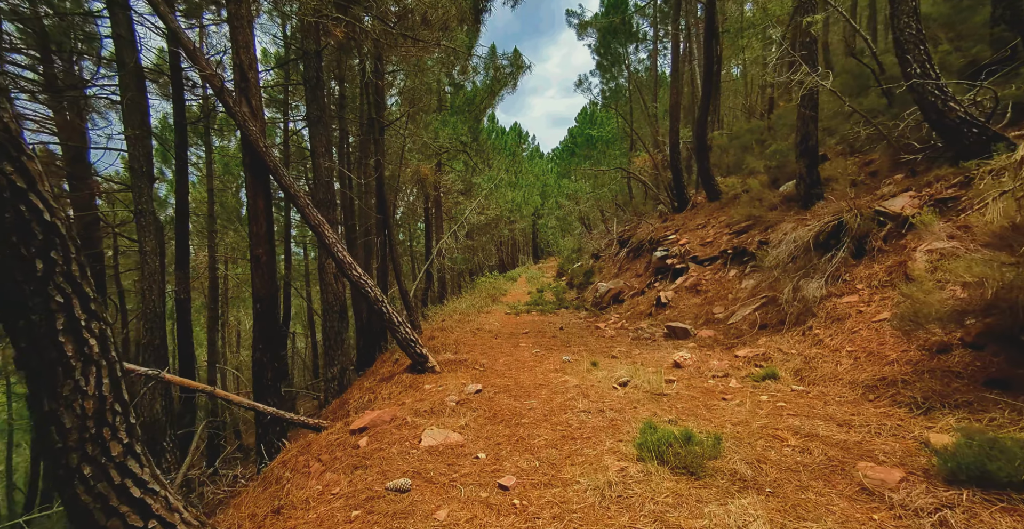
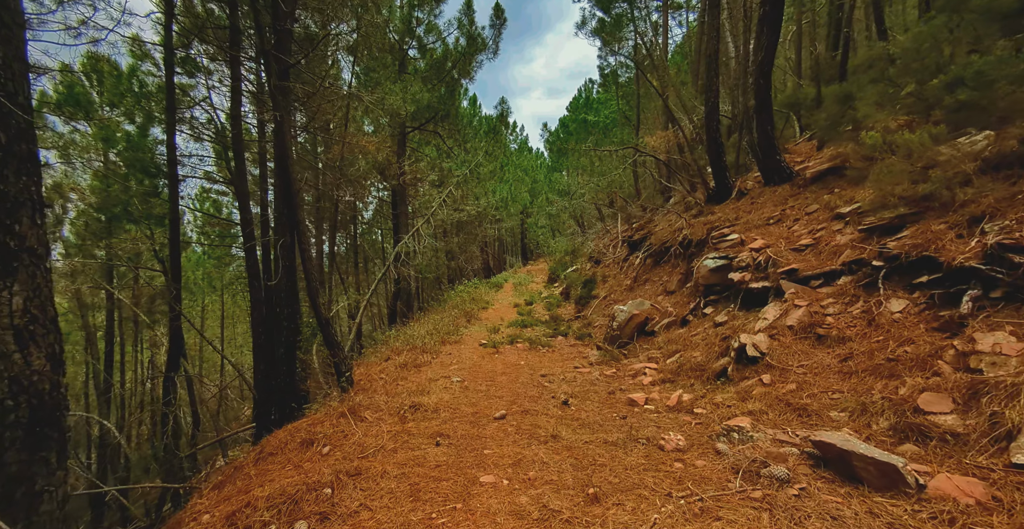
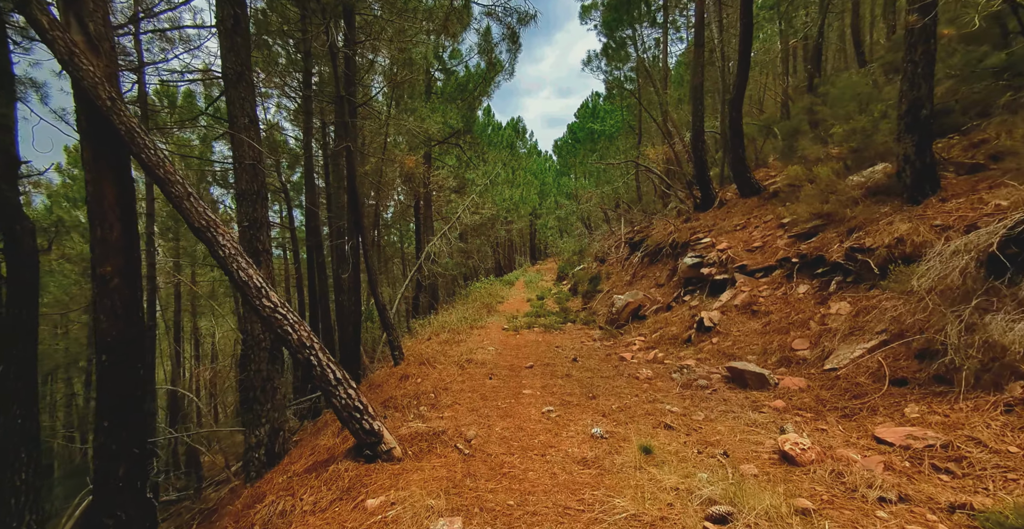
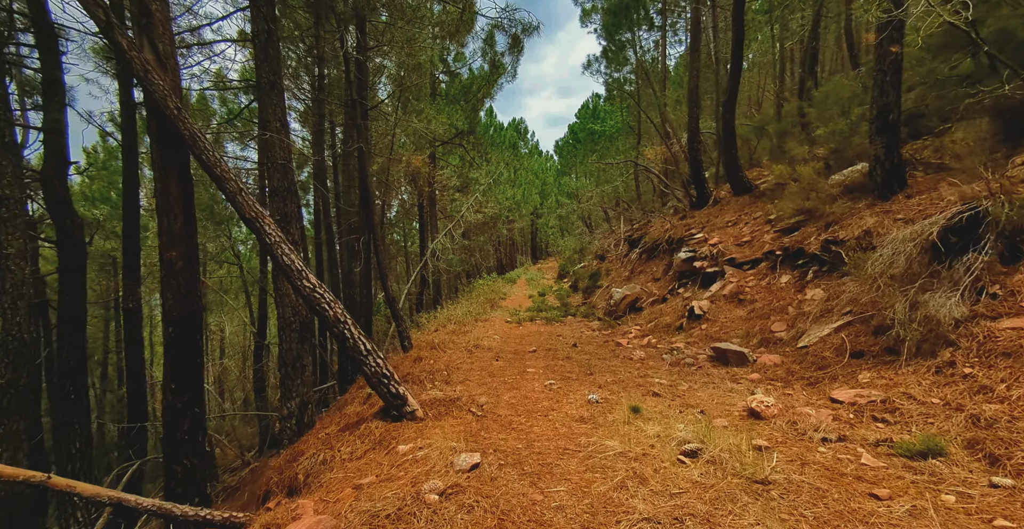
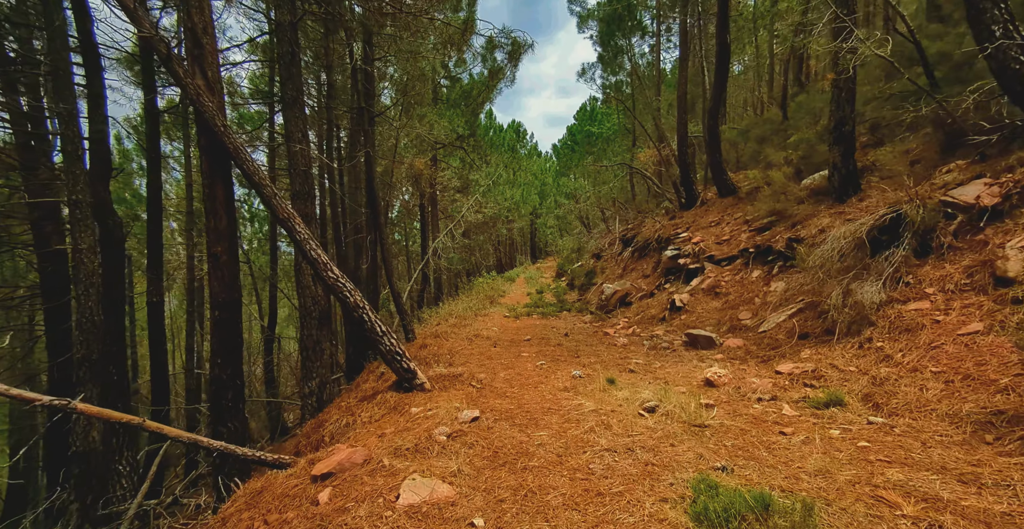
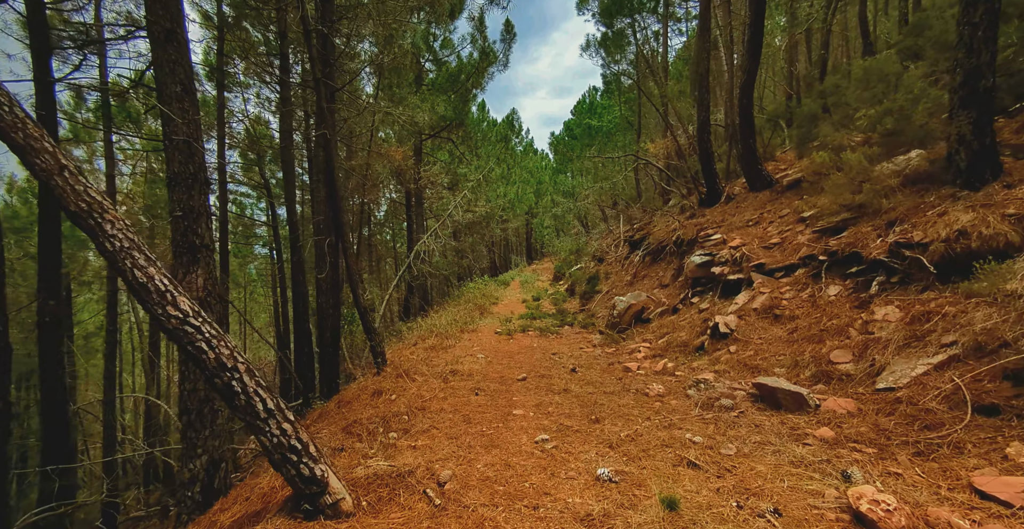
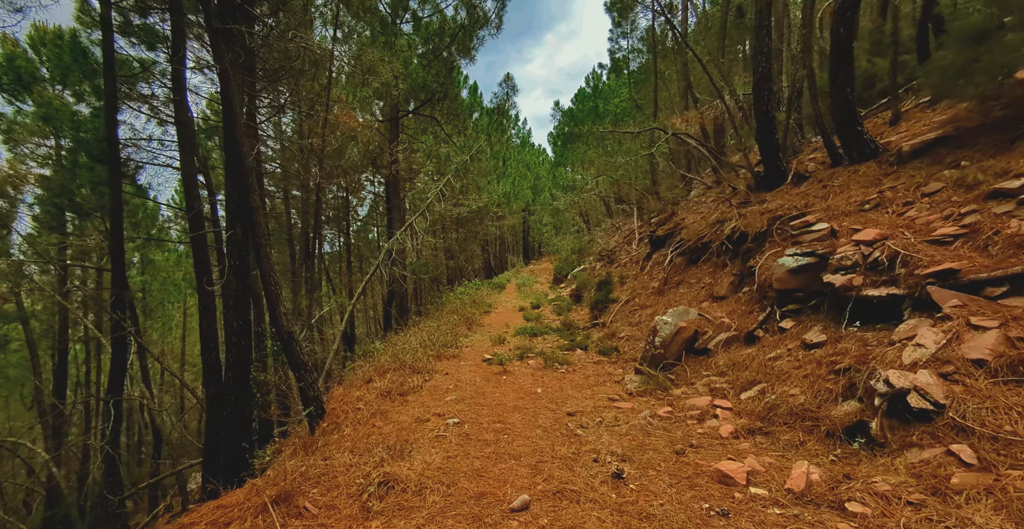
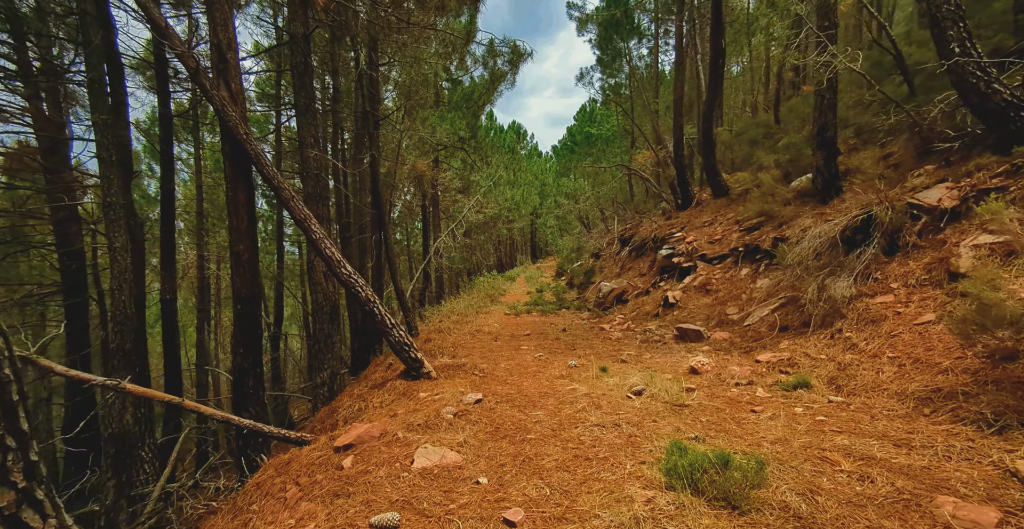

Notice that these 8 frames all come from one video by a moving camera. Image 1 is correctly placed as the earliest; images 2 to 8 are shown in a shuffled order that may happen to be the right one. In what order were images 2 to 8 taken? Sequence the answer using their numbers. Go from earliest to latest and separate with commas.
8, 5, 4, 3, 6, 2, 7
